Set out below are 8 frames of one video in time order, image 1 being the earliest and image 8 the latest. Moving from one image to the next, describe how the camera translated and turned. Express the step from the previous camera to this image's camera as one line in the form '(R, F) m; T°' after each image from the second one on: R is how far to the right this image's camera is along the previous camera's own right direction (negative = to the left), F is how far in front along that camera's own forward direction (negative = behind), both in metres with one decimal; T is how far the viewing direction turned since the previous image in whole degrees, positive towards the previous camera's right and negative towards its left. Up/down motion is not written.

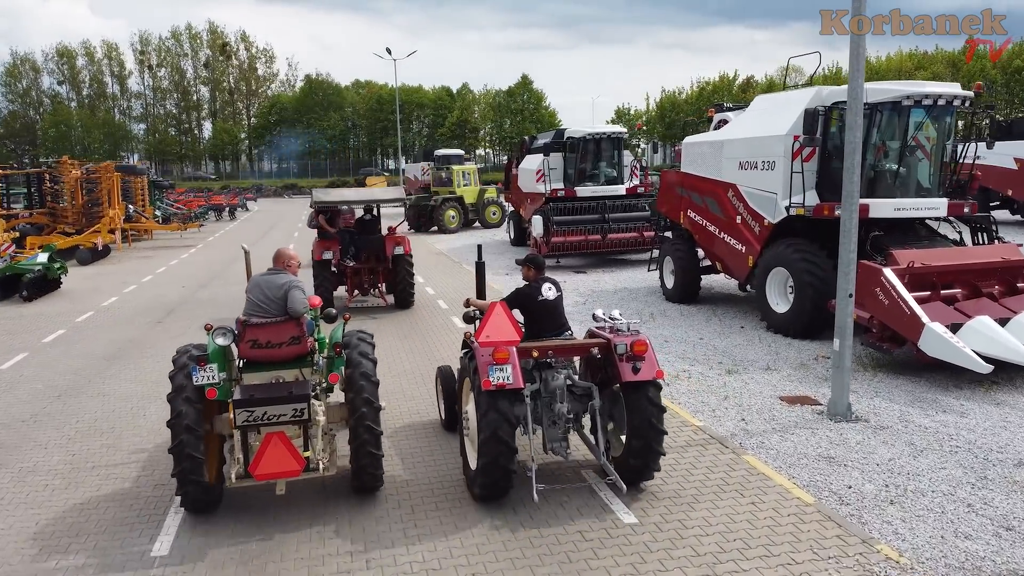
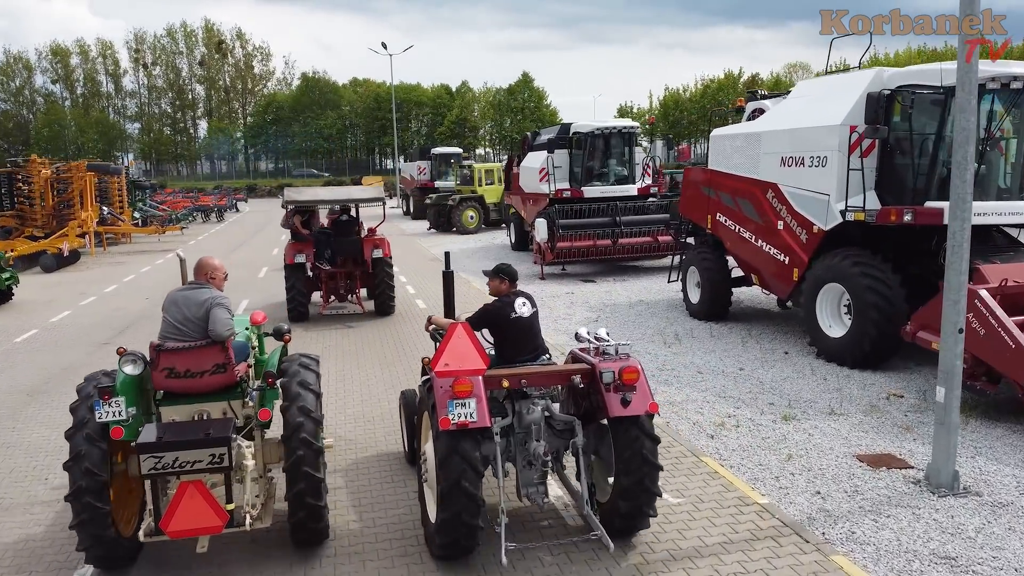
(0.0, +1.6) m; 0°
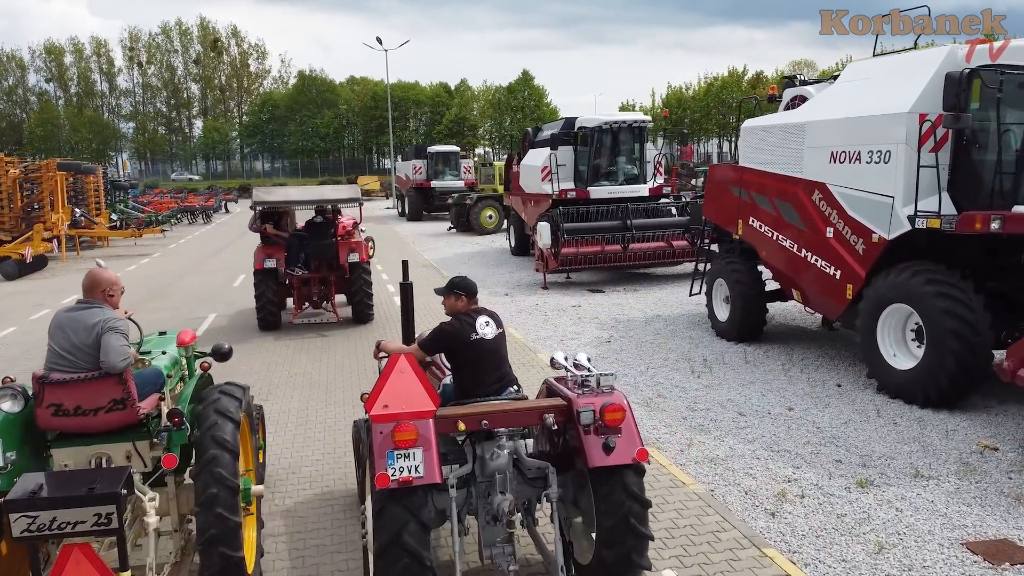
(0.0, +1.4) m; 0°
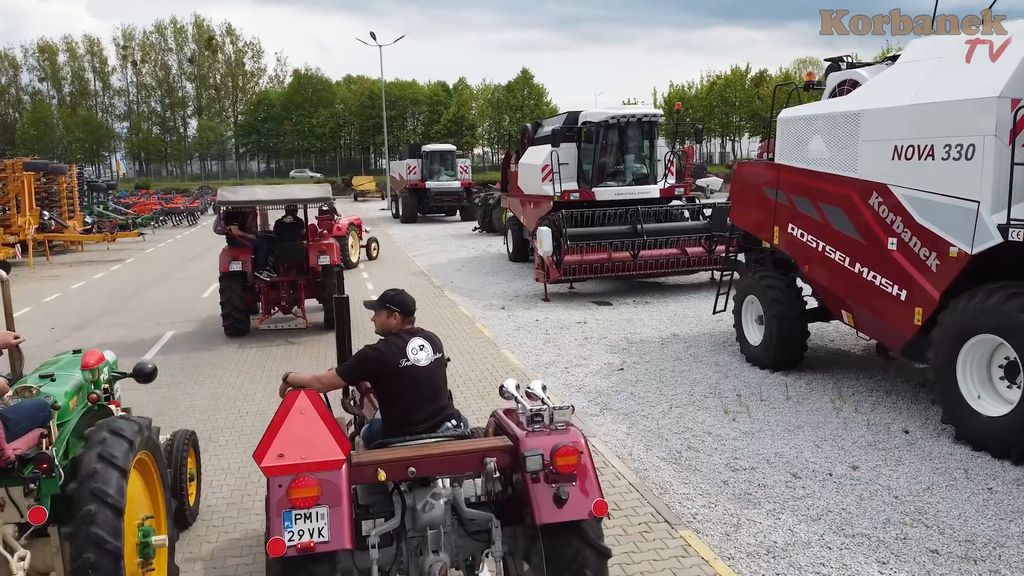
(0.0, +1.3) m; 0°
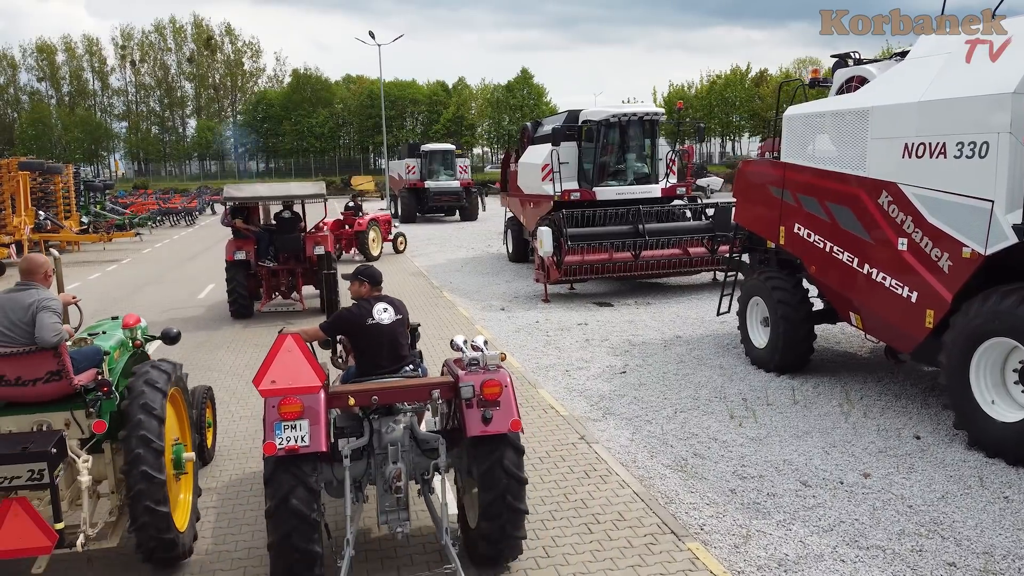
(0.0, +0.2) m; 0°
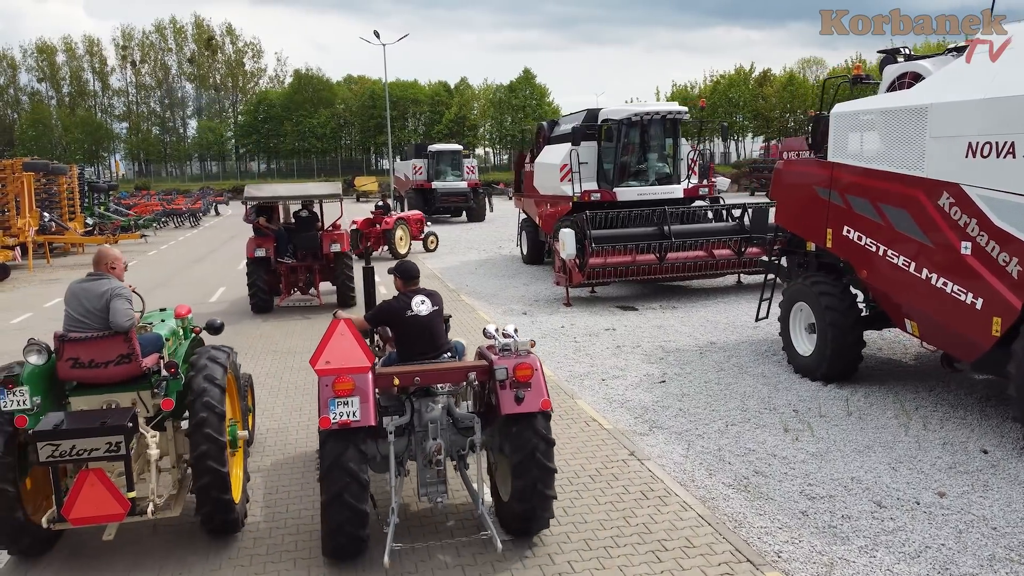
(-0.3, +0.3) m; 0°
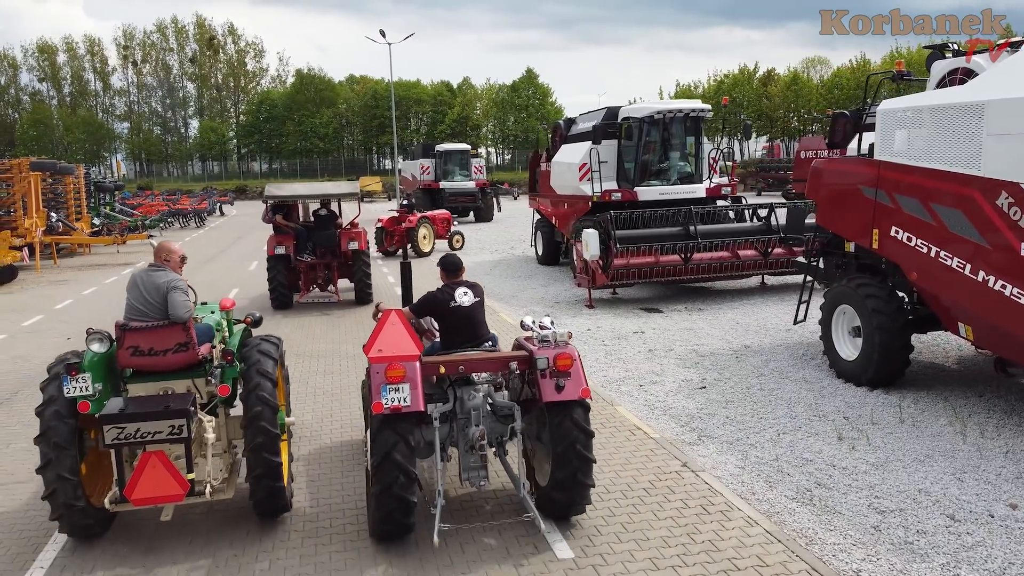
(-0.3, +0.2) m; 0°
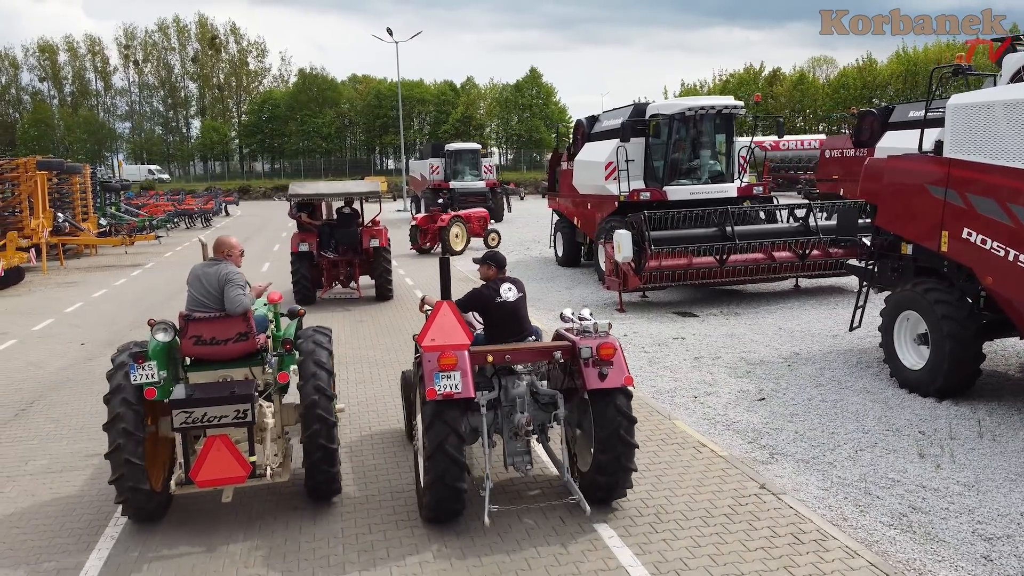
(-0.4, +0.4) m; 0°
